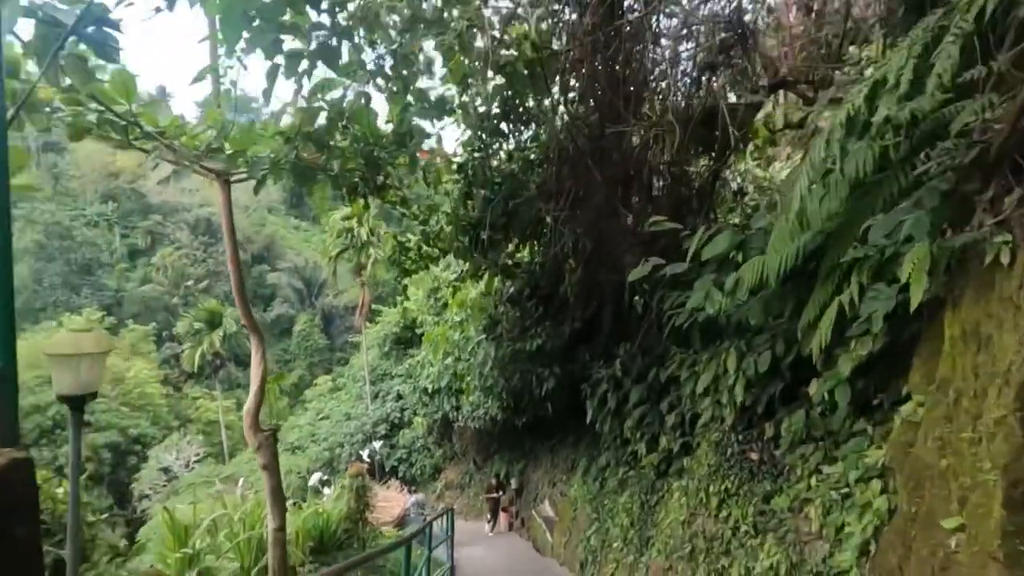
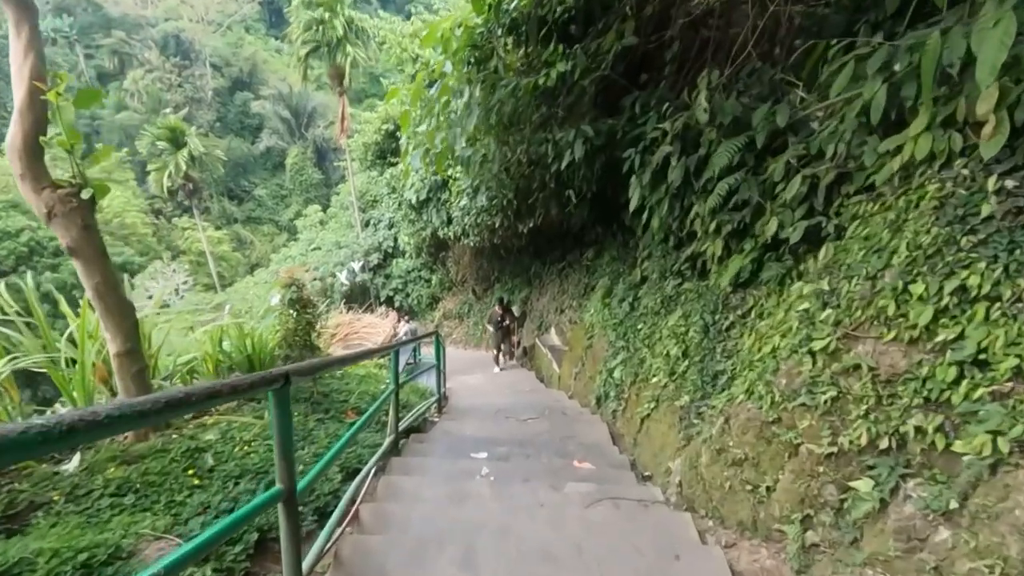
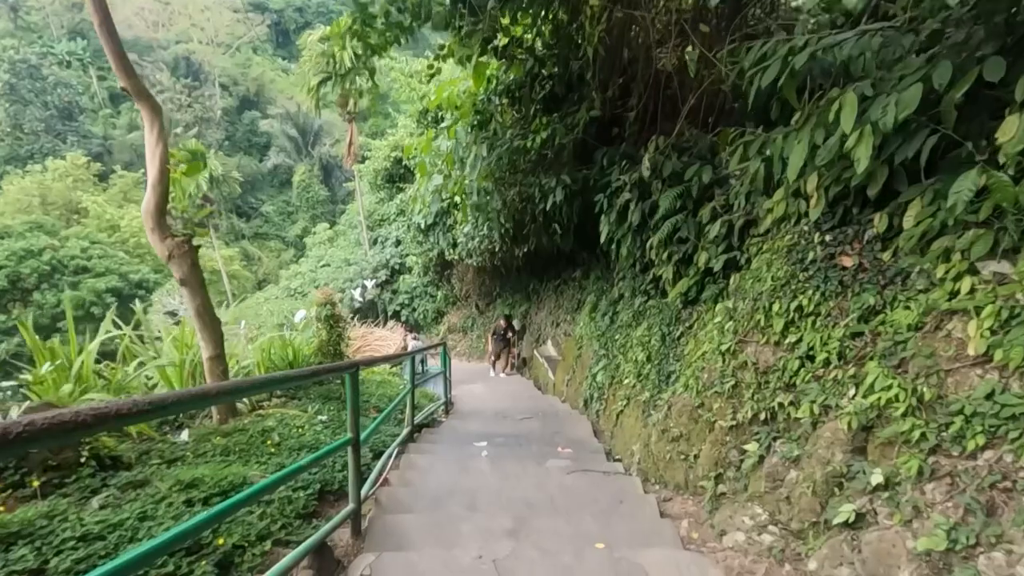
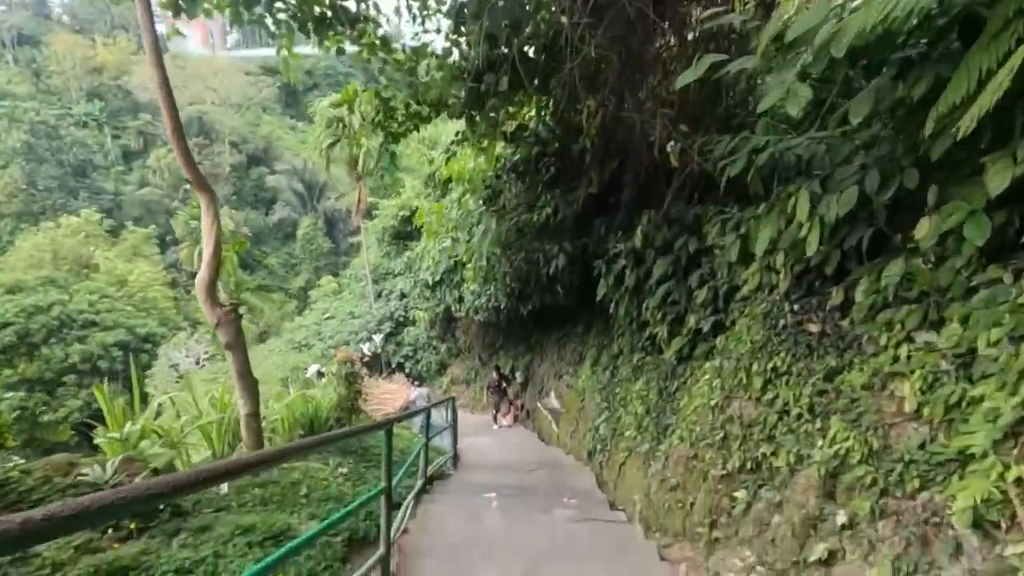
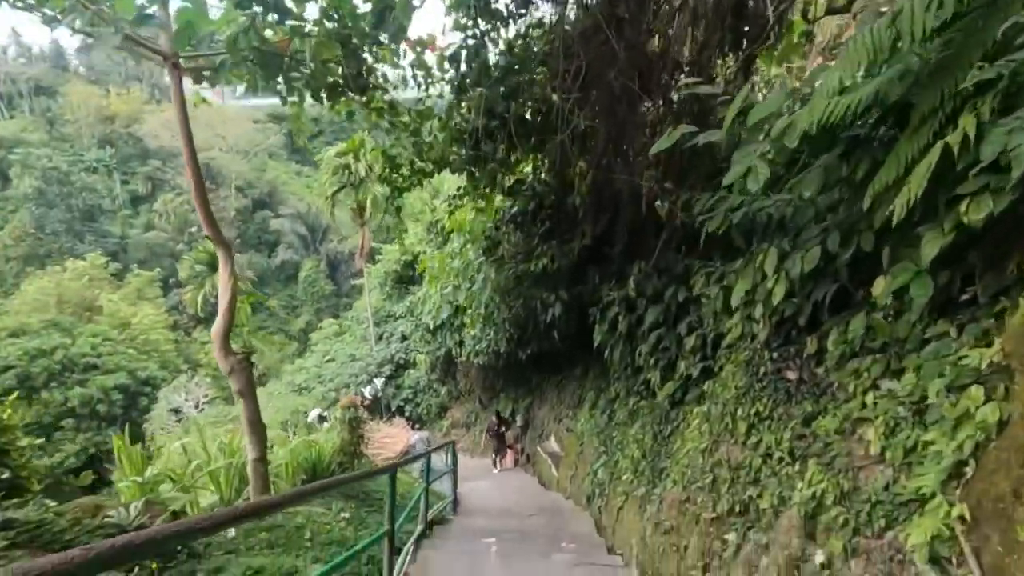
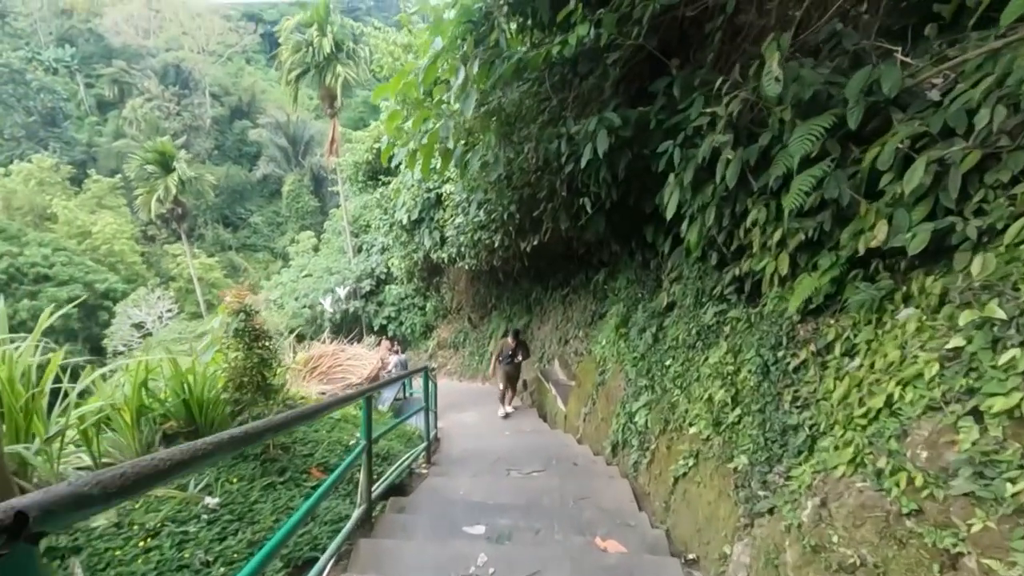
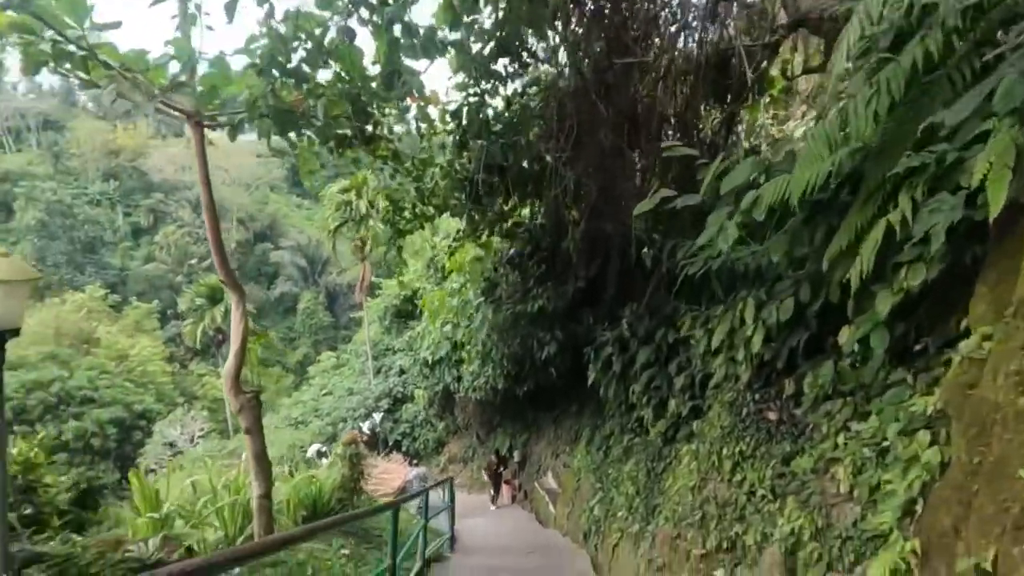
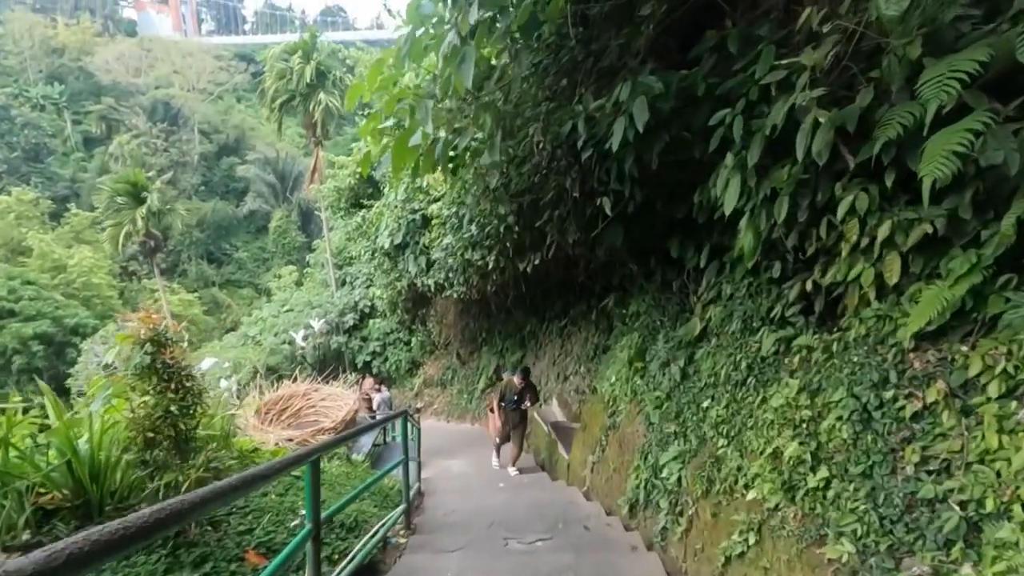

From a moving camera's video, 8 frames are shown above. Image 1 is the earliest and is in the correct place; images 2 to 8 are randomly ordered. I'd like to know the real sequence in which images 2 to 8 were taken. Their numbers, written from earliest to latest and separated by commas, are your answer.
7, 5, 4, 3, 2, 6, 8
